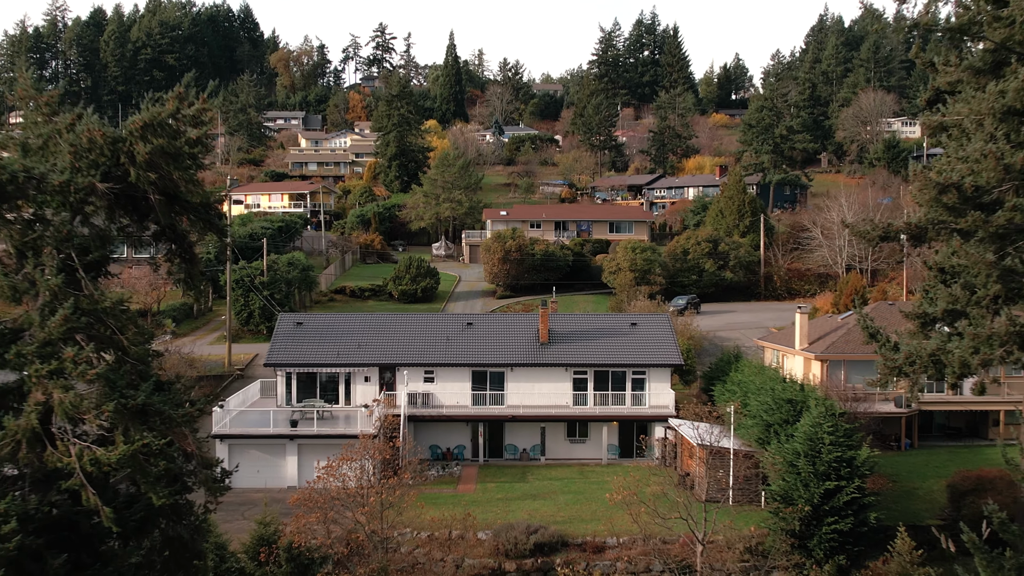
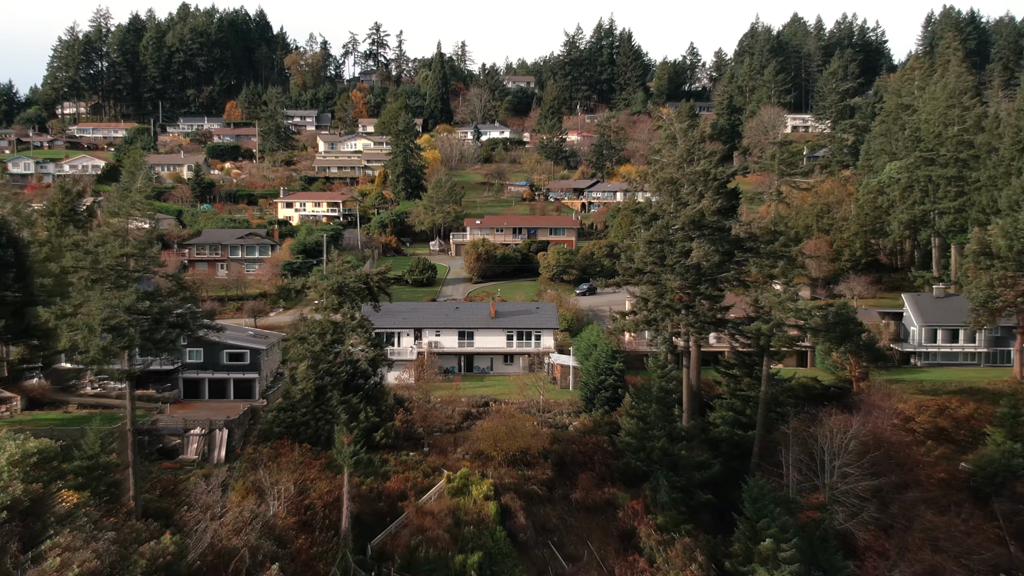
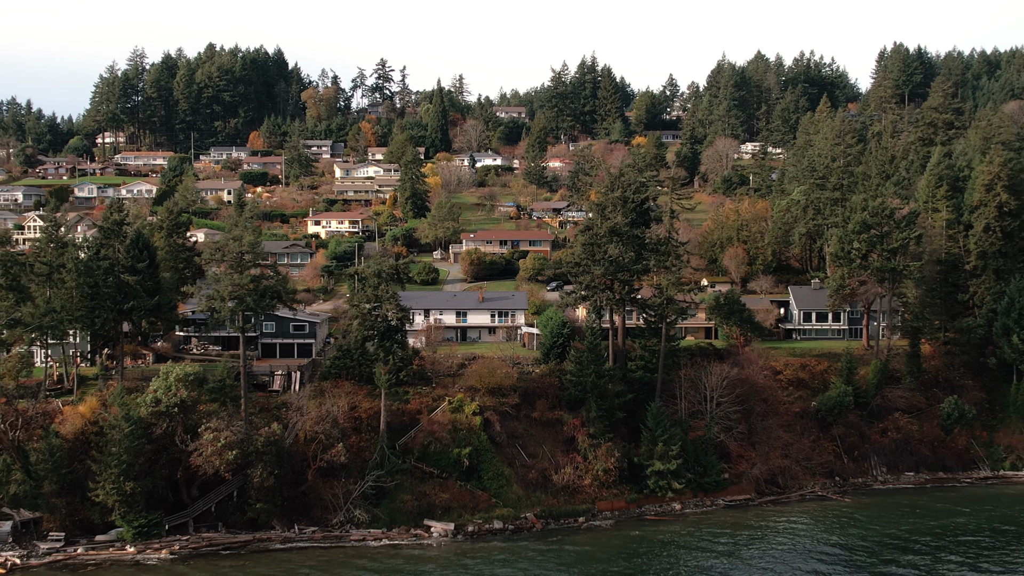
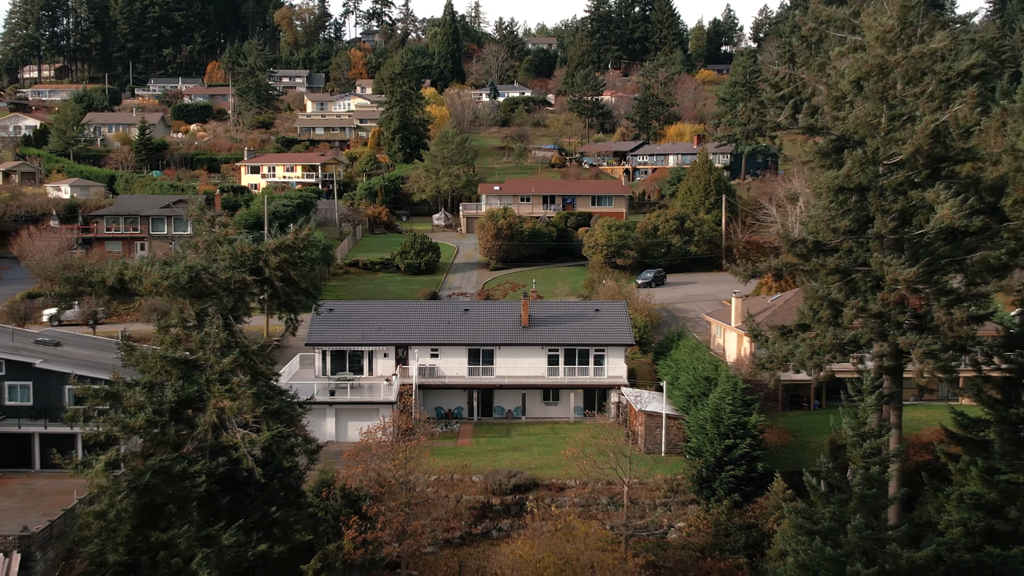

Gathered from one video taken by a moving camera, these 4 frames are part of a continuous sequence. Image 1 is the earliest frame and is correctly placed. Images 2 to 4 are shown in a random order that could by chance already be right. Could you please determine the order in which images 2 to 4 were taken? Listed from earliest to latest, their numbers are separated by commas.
4, 2, 3
